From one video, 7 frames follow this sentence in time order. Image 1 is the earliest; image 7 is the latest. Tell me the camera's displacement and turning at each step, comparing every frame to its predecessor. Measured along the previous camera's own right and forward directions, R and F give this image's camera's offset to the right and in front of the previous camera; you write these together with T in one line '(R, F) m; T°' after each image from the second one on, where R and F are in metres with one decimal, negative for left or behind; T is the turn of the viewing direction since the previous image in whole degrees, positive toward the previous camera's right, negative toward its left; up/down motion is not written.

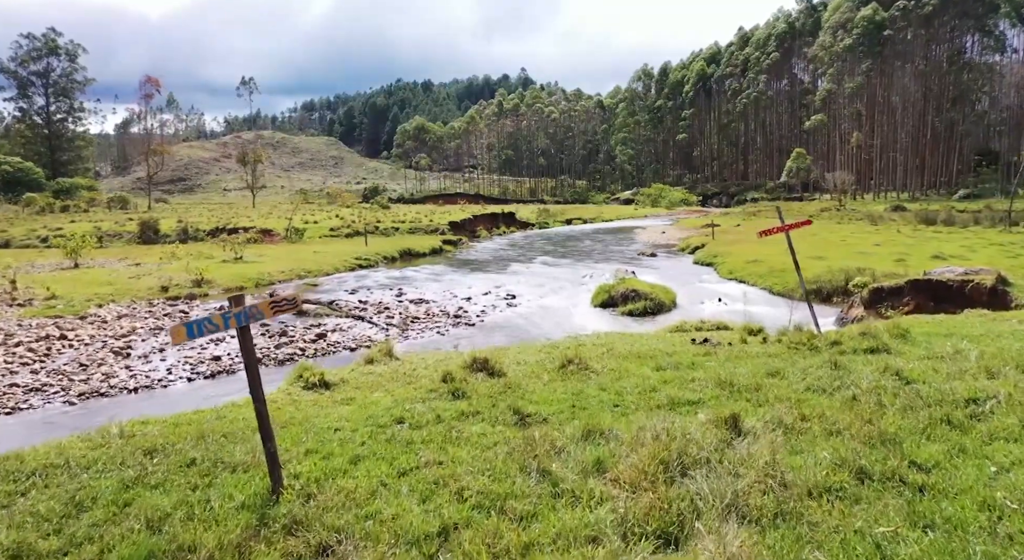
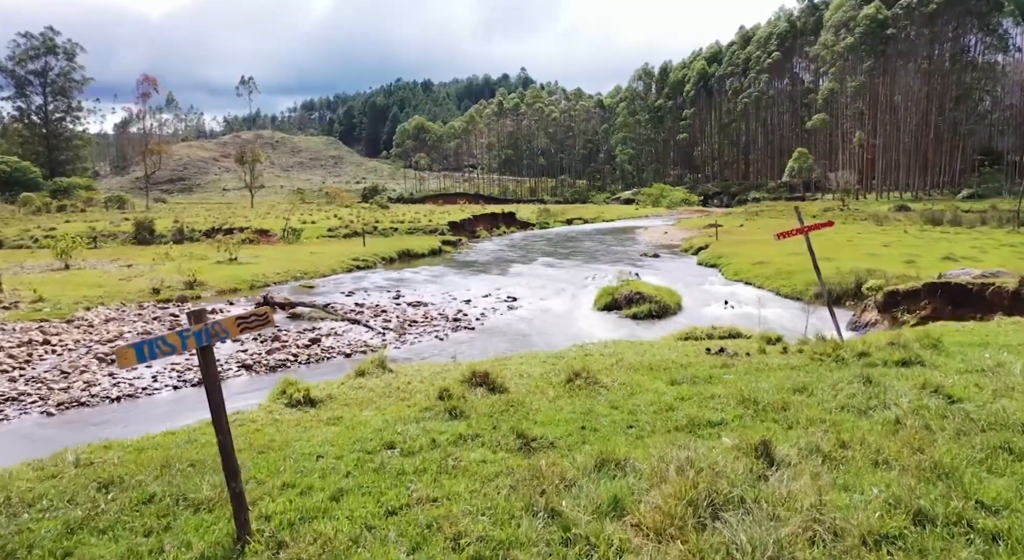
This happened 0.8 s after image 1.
(0.0, +0.9) m; 0°
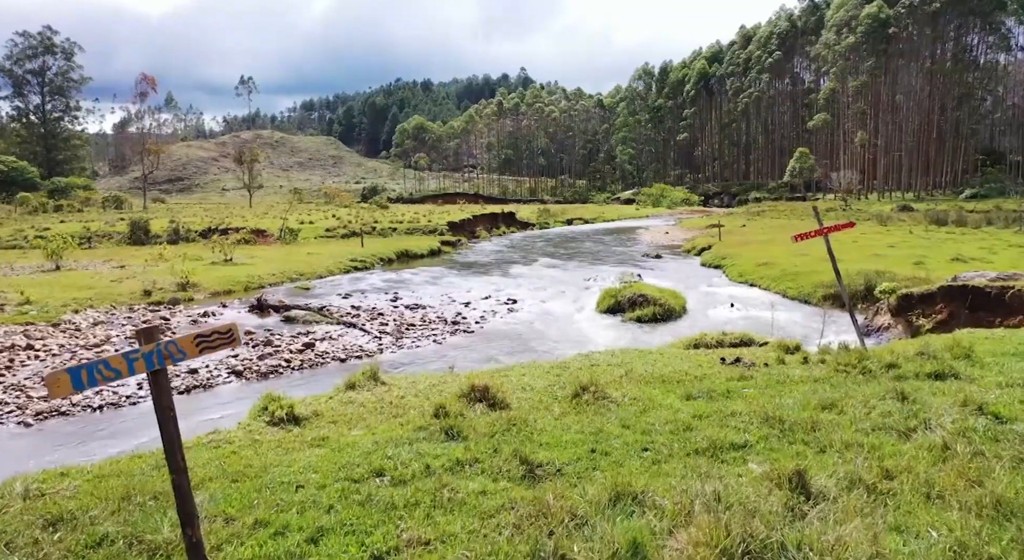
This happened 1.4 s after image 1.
(0.0, +0.8) m; 0°
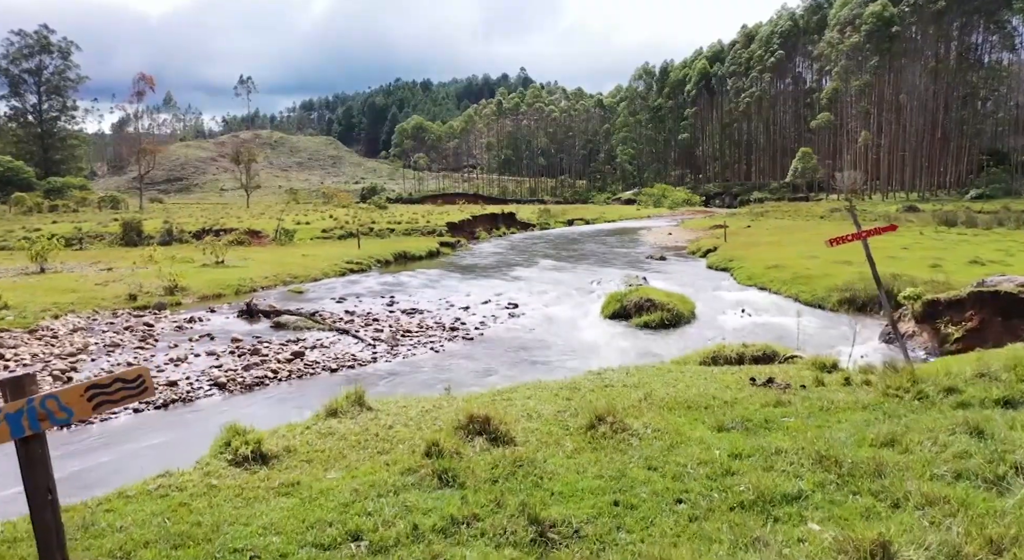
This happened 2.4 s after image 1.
(-0.1, +1.3) m; 0°
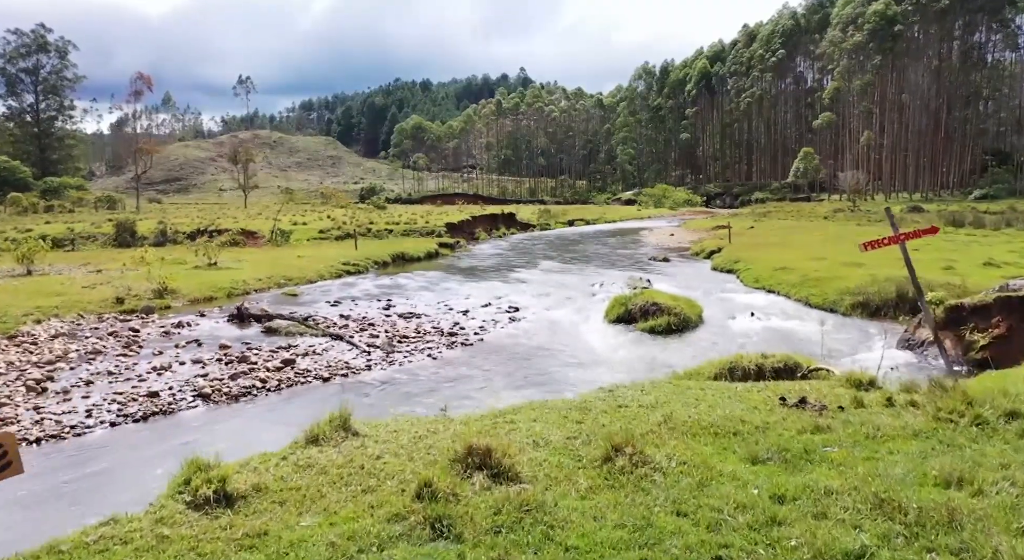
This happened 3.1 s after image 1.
(0.0, +1.1) m; 0°
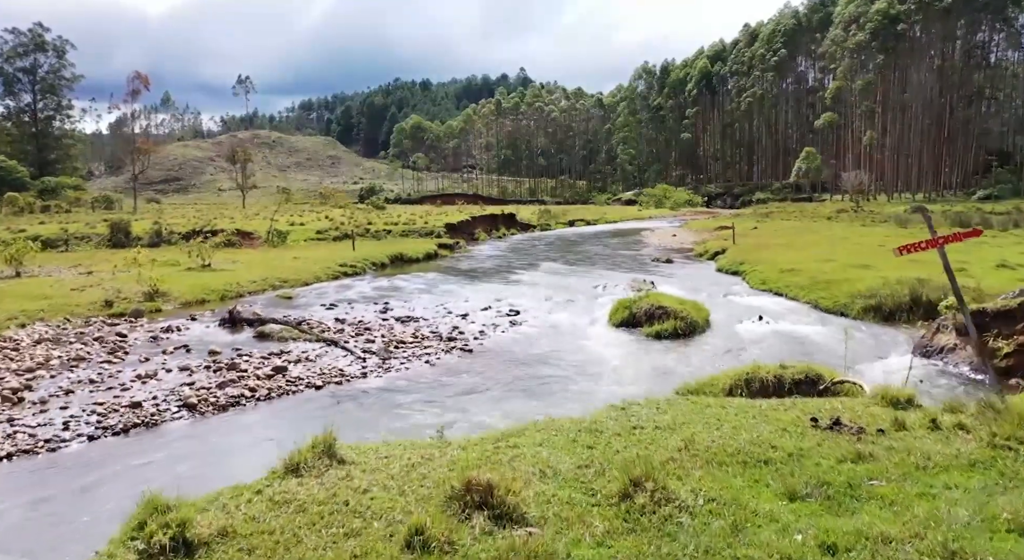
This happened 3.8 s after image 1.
(0.0, +0.9) m; 0°
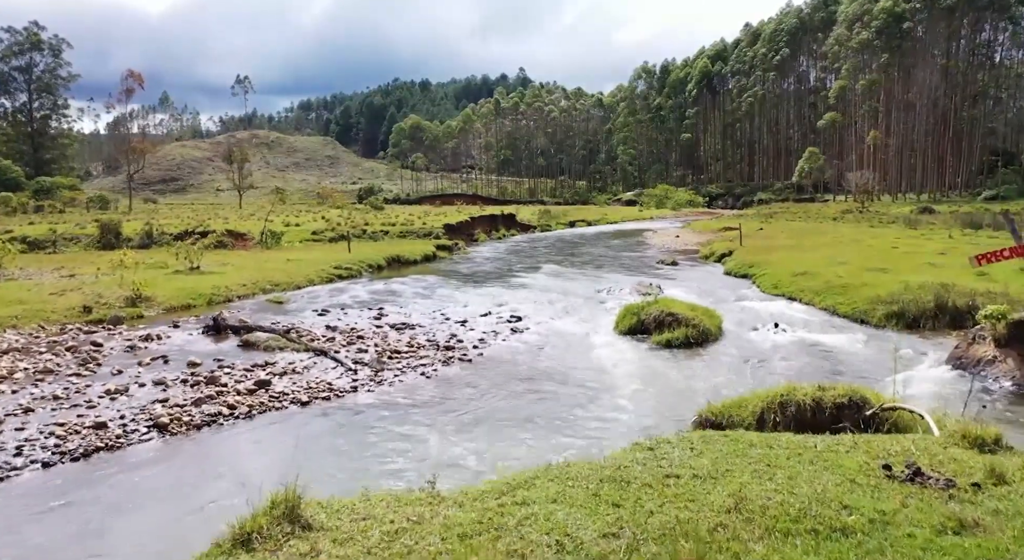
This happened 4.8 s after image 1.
(-0.1, +1.5) m; 0°
